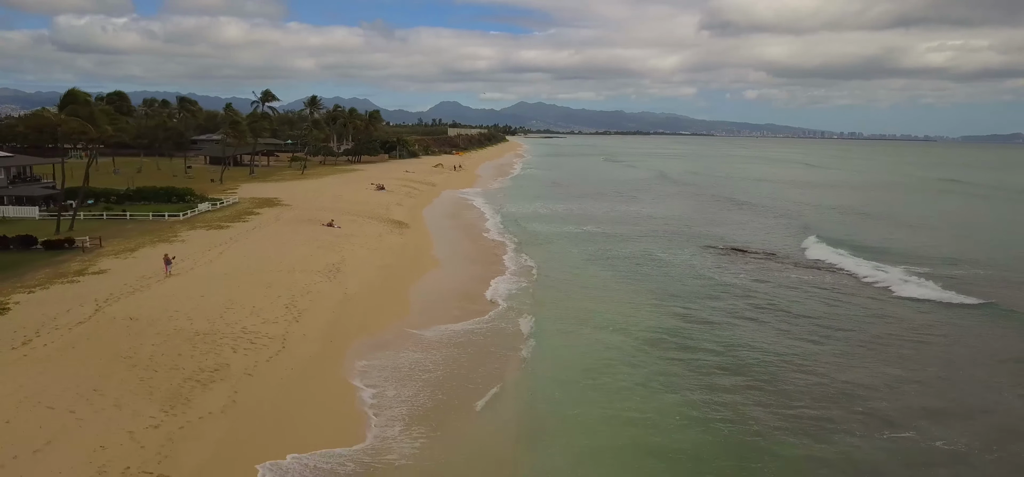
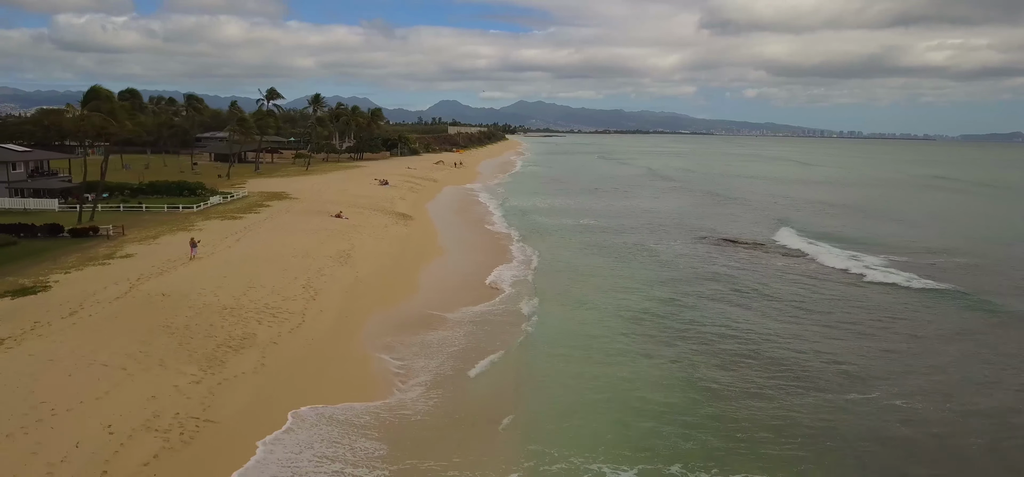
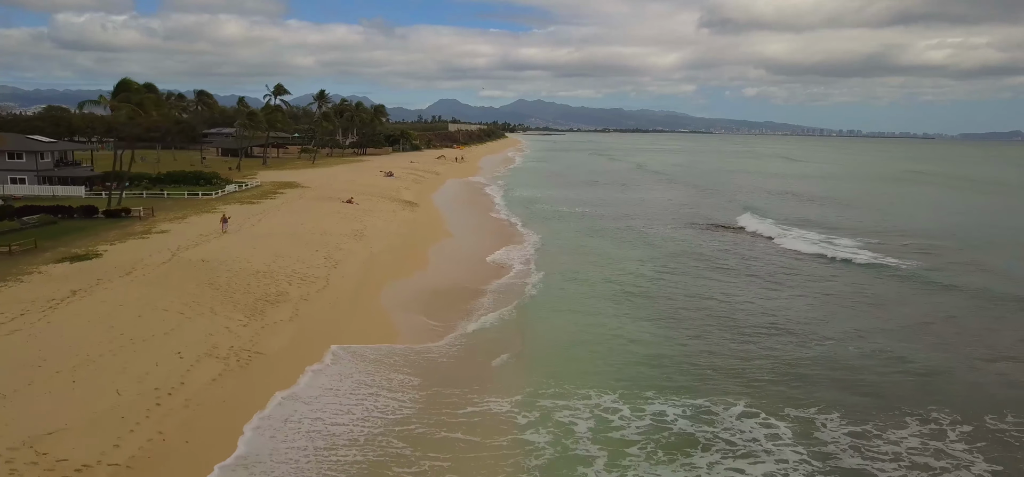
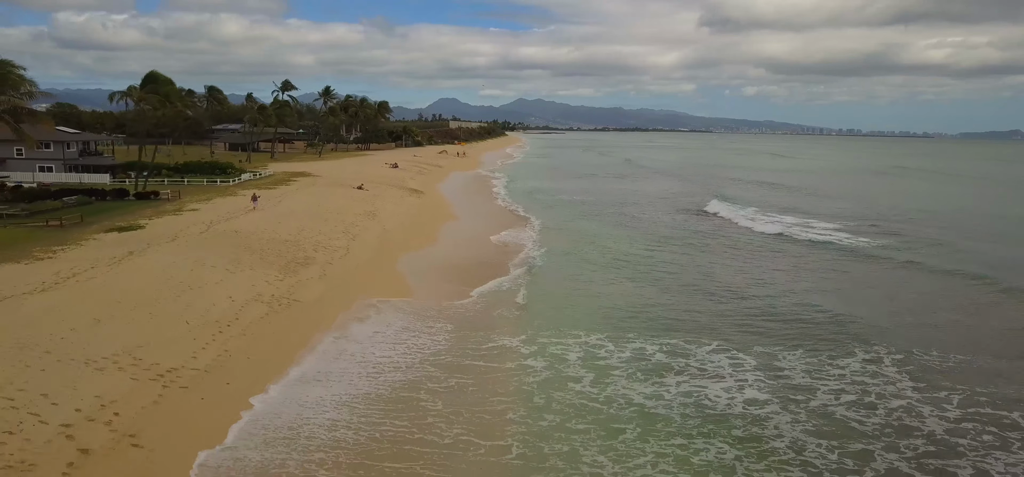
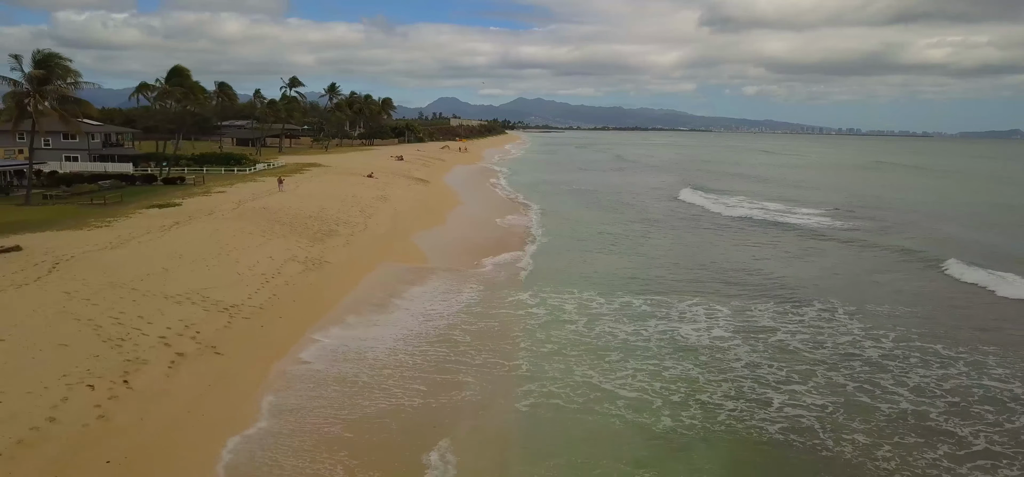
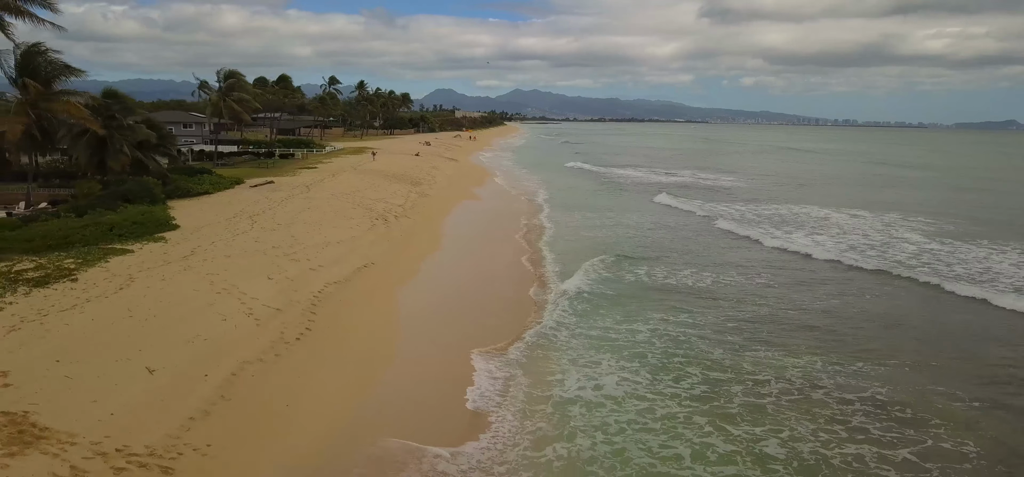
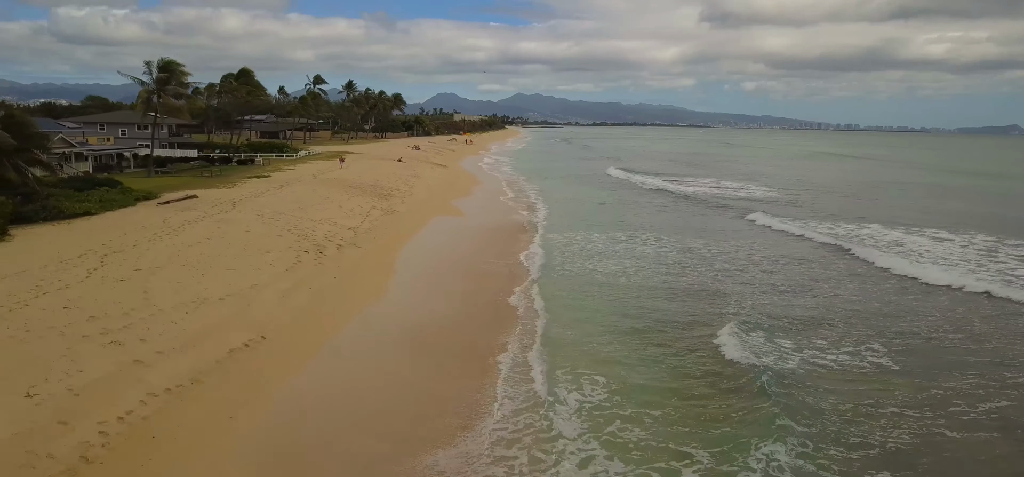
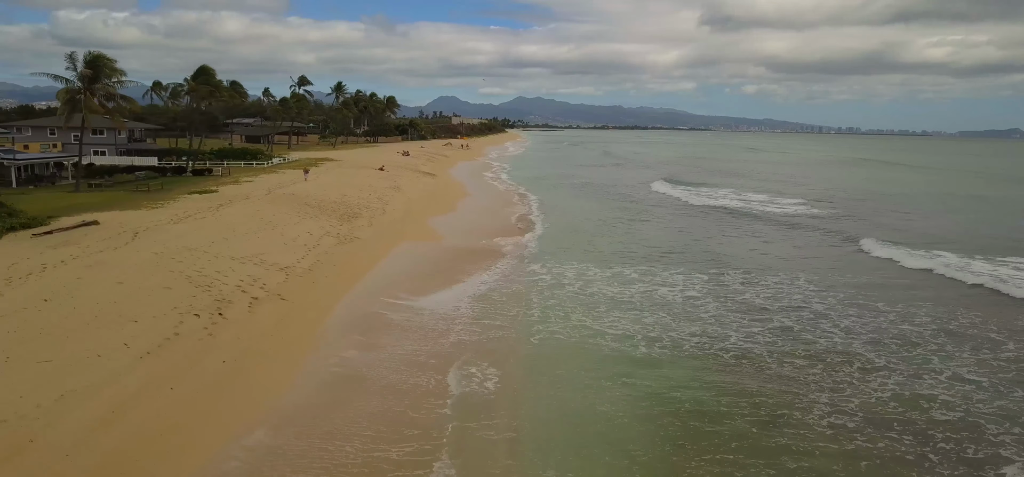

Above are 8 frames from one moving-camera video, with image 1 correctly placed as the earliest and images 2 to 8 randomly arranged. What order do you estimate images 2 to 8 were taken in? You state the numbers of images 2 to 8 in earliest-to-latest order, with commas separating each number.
2, 3, 4, 5, 8, 7, 6
